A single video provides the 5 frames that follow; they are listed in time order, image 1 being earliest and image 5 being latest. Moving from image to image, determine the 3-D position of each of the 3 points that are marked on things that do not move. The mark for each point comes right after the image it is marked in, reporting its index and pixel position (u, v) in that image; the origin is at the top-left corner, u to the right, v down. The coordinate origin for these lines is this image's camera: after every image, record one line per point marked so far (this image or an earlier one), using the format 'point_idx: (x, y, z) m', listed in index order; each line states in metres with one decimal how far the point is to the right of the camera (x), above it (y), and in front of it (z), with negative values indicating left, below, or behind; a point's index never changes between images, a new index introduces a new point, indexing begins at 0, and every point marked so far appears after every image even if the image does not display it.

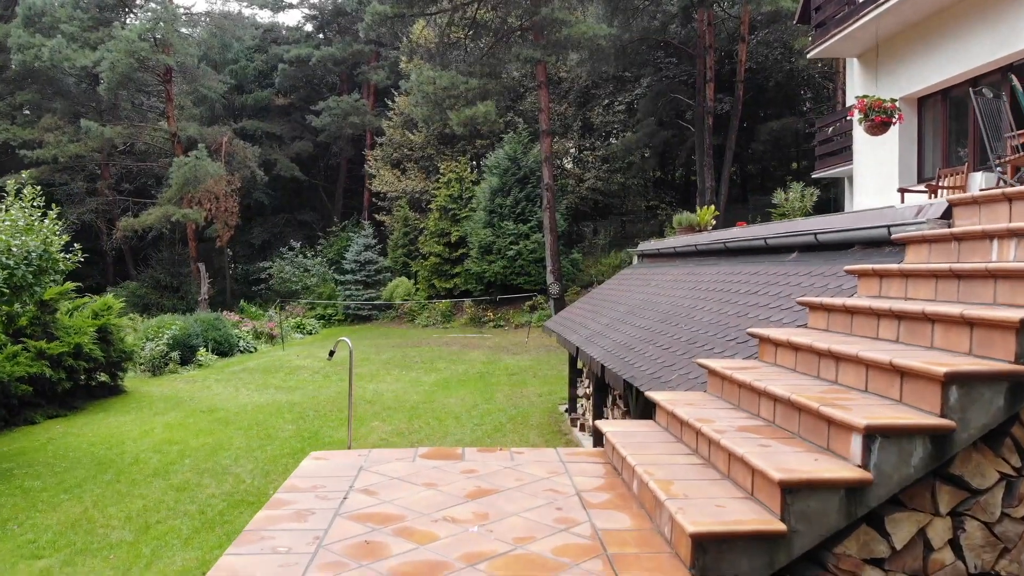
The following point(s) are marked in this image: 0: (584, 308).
0: (+0.6, -0.2, +8.4) m
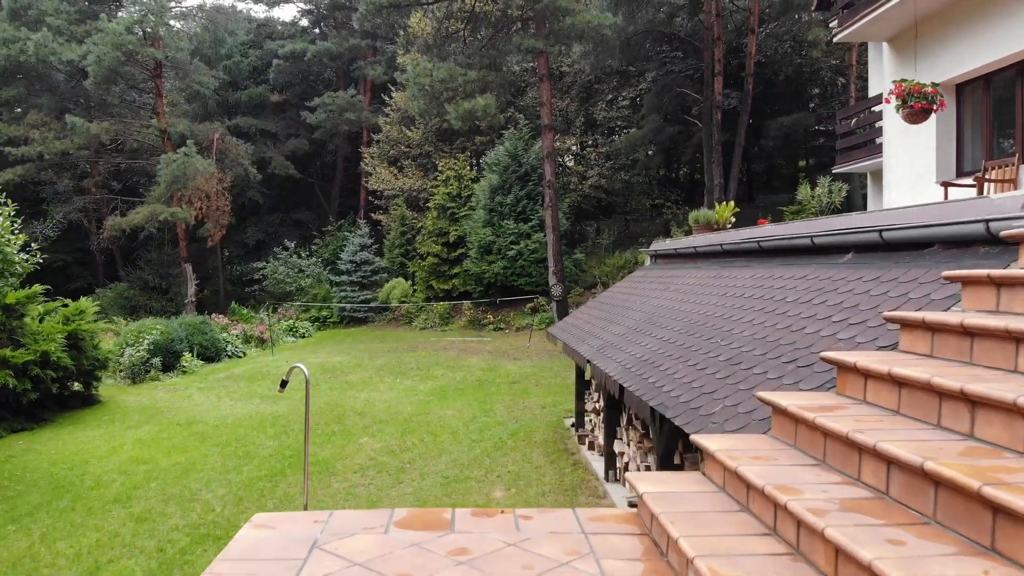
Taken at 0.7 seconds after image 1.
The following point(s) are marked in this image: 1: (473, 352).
0: (+0.6, -0.2, +7.6) m
1: (-0.6, -0.9, +14.4) m
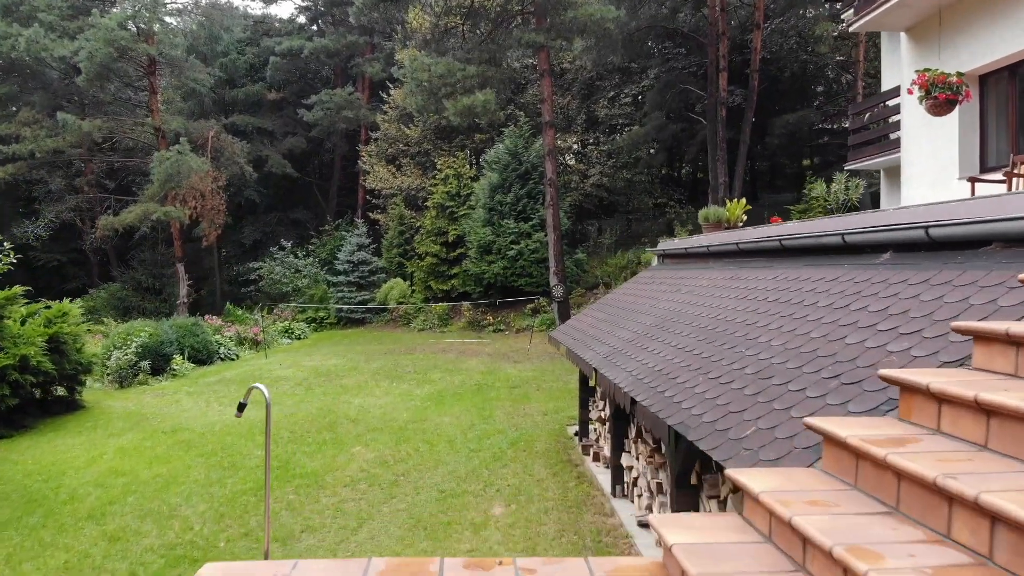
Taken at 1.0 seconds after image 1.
0: (+0.6, -0.2, +7.2) m
1: (-0.6, -0.9, +14.0) m
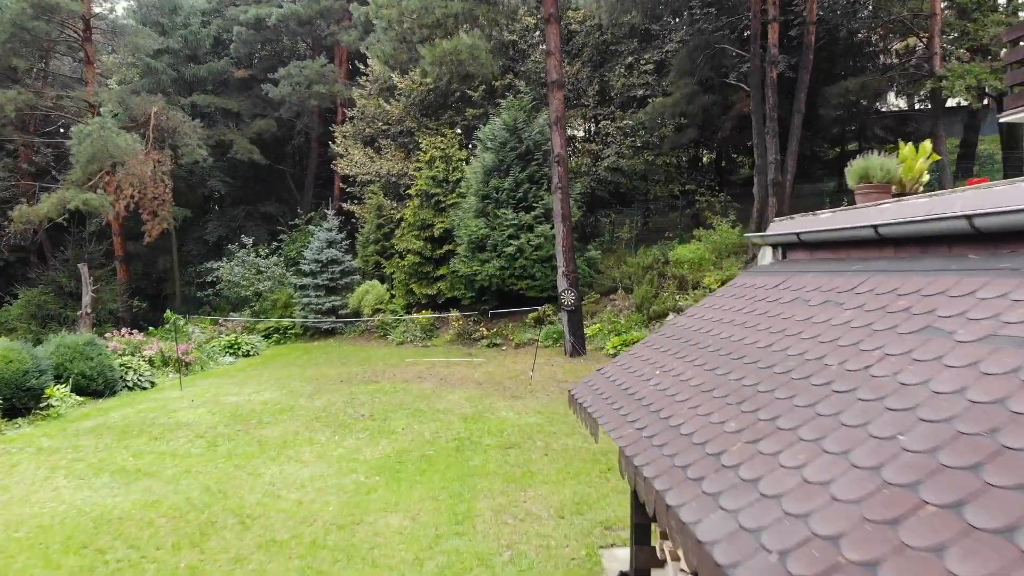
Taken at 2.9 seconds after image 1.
0: (+0.6, -0.3, +3.7) m
1: (-0.6, -1.0, +10.5) m
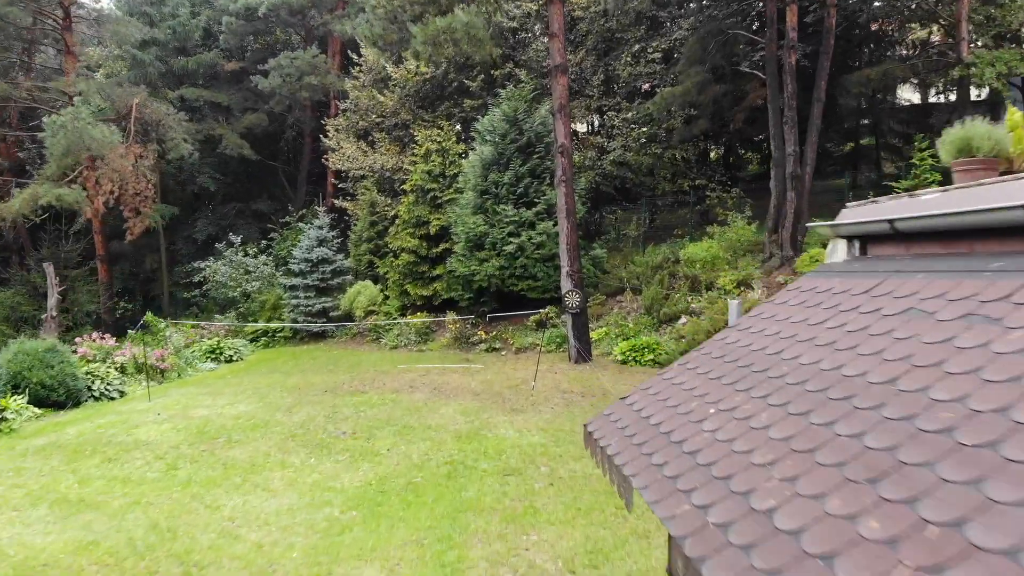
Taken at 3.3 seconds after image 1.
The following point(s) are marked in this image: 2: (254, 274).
0: (+0.6, -0.3, +2.7) m
1: (-0.6, -1.0, +9.5) m
2: (-5.0, +0.3, +19.2) m
